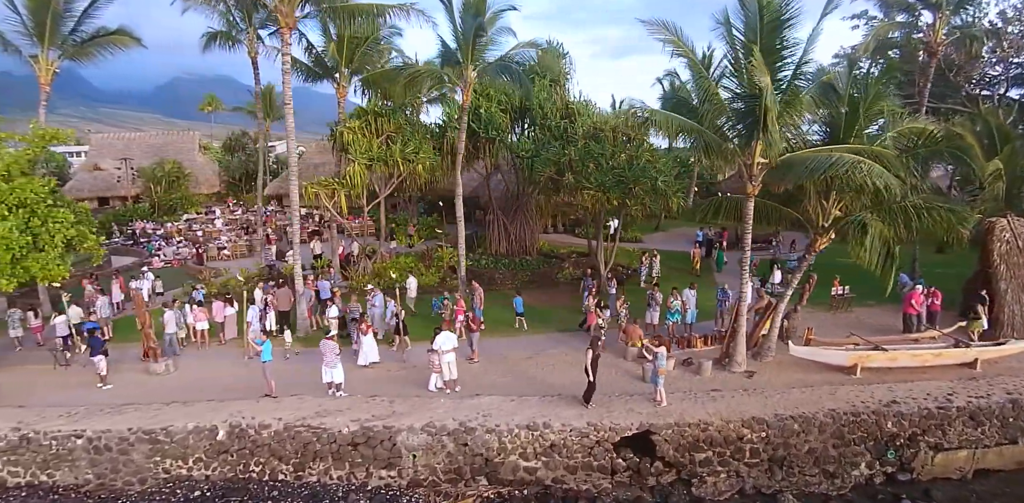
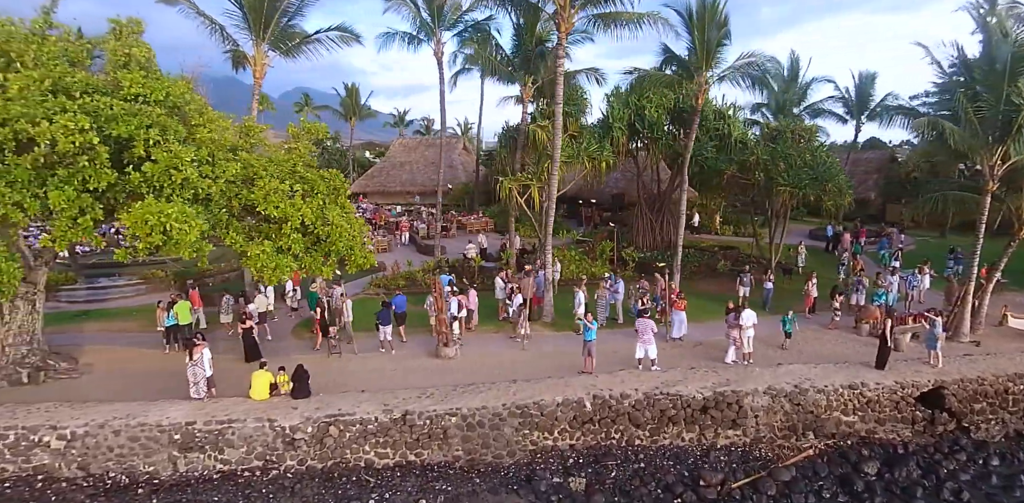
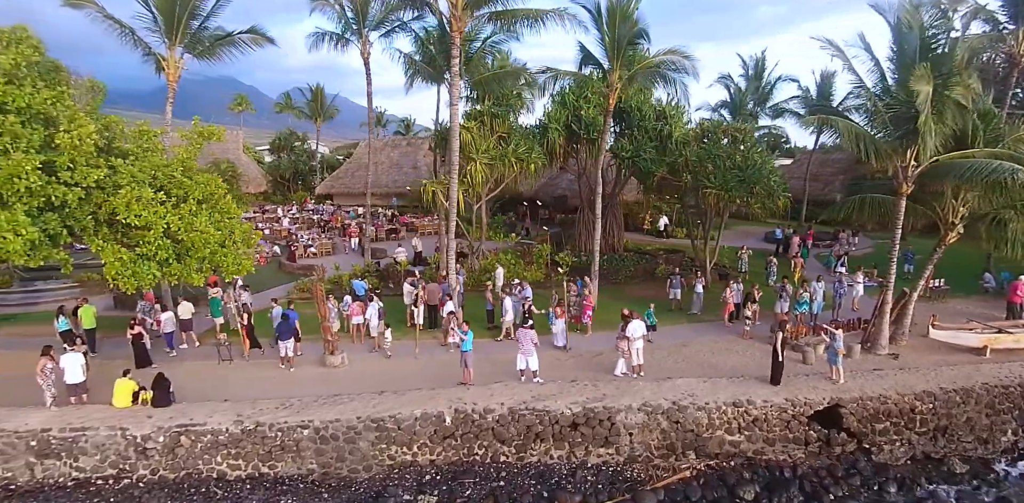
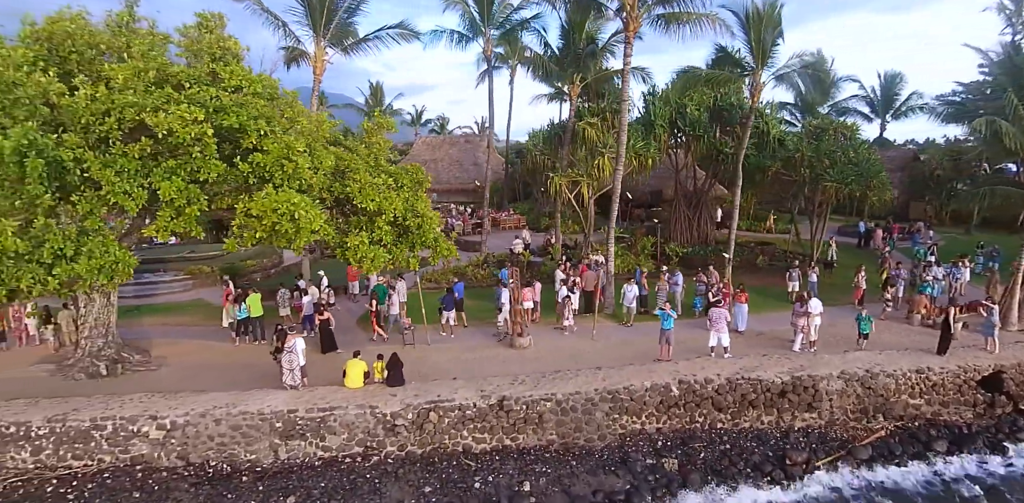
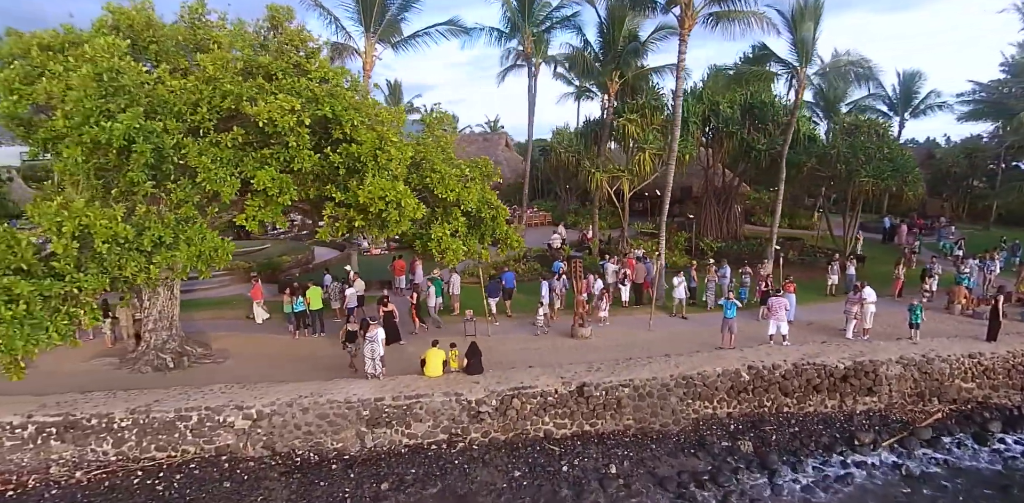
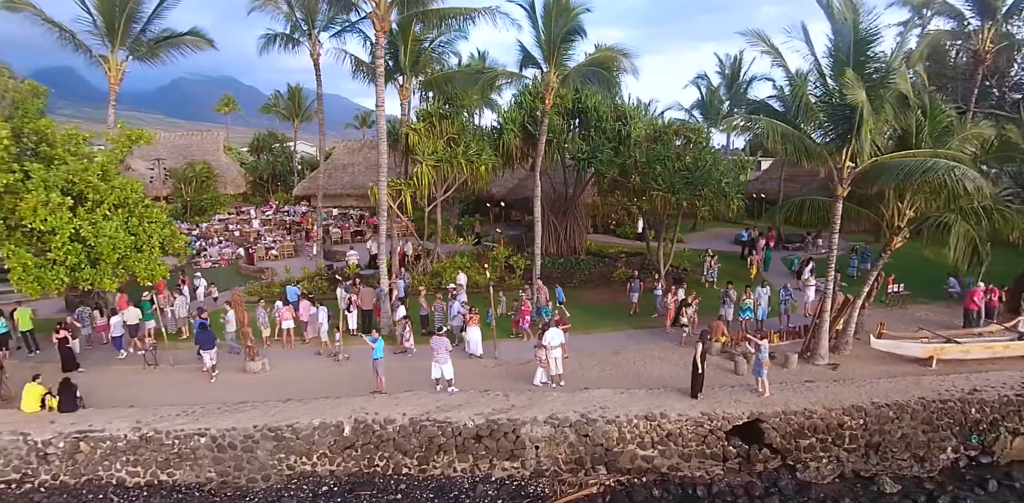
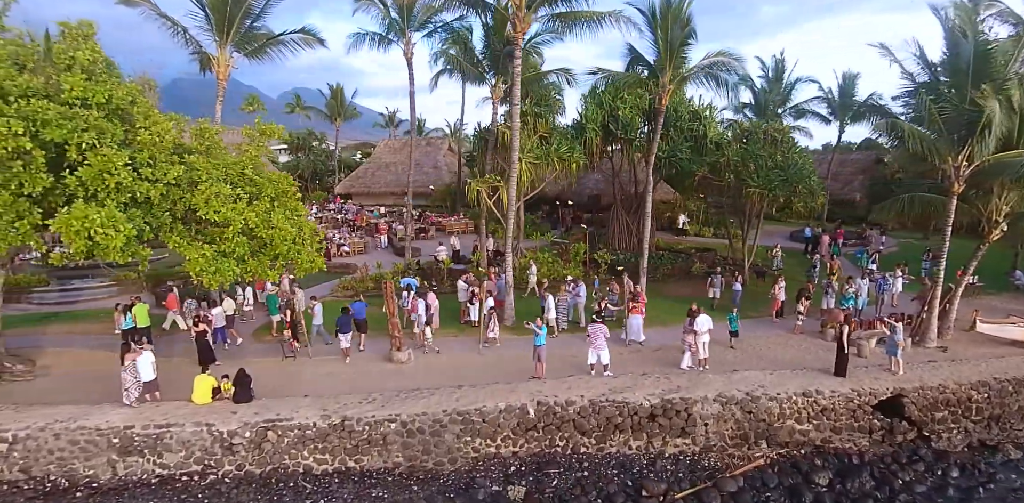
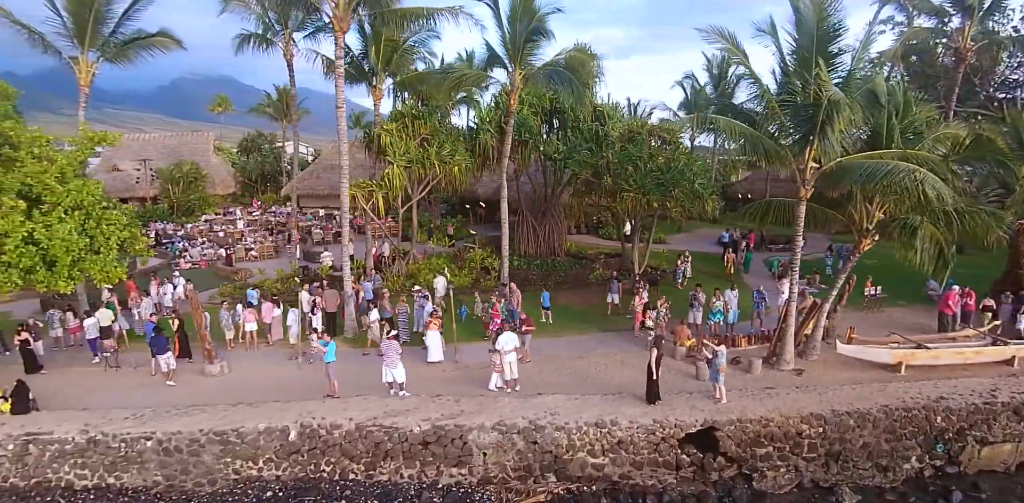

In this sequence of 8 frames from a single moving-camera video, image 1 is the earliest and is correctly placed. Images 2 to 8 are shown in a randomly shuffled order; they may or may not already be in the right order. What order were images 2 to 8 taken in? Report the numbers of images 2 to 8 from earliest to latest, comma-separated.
8, 6, 3, 7, 2, 4, 5
